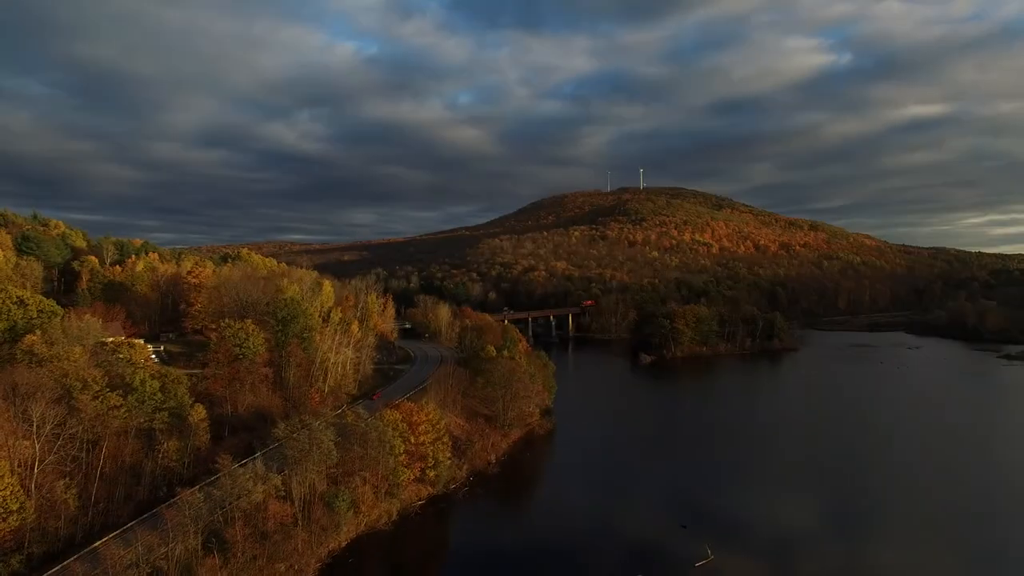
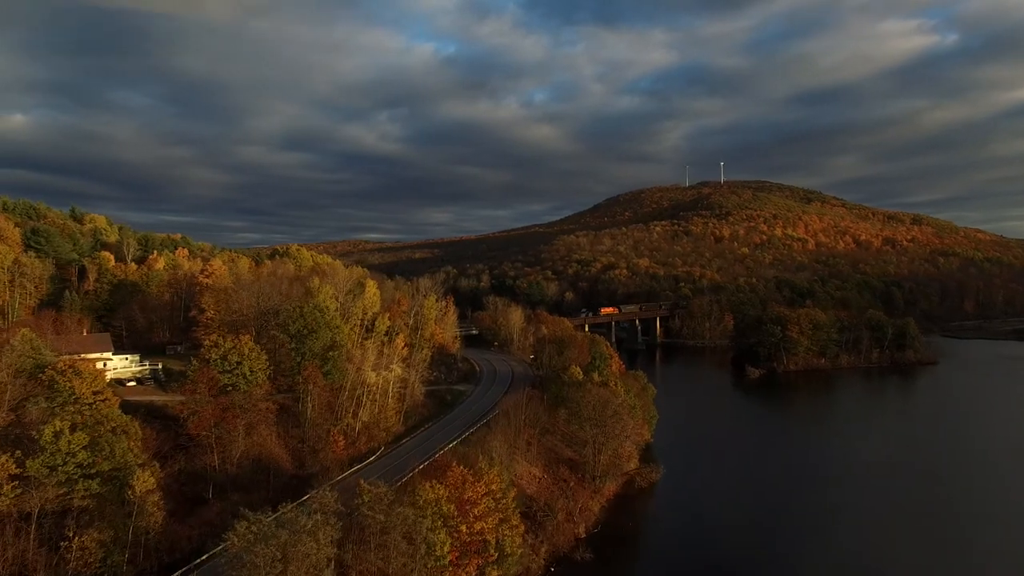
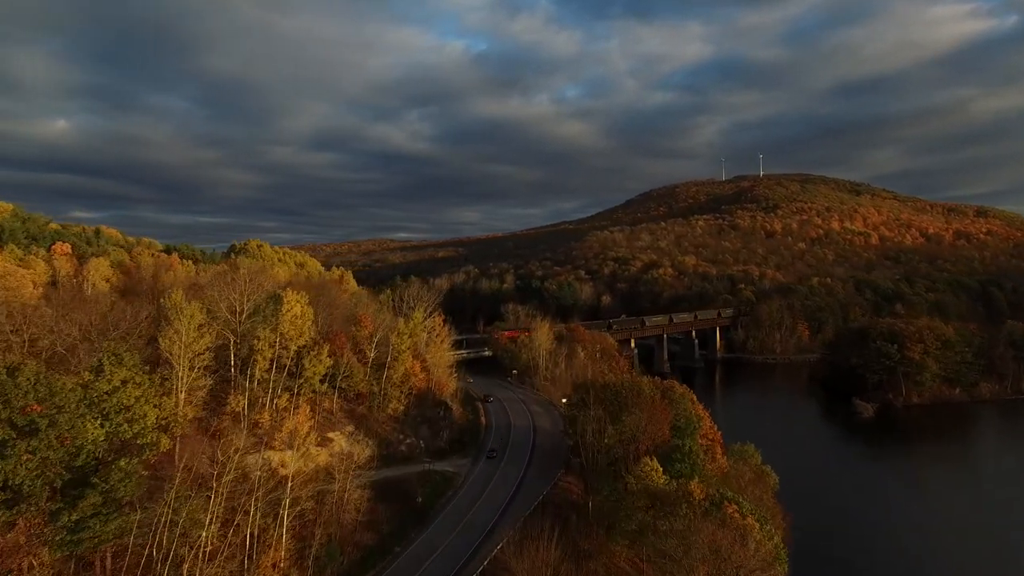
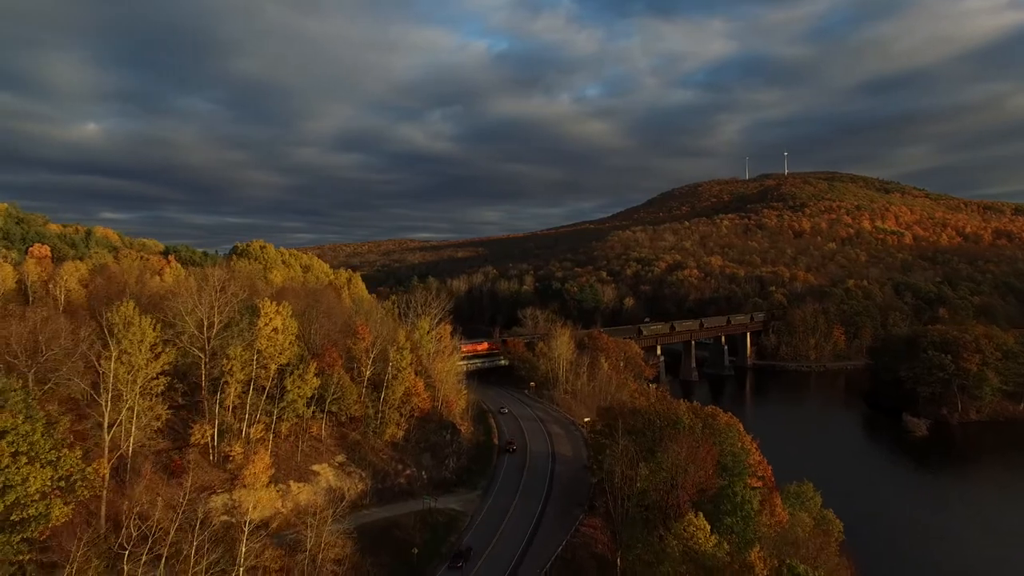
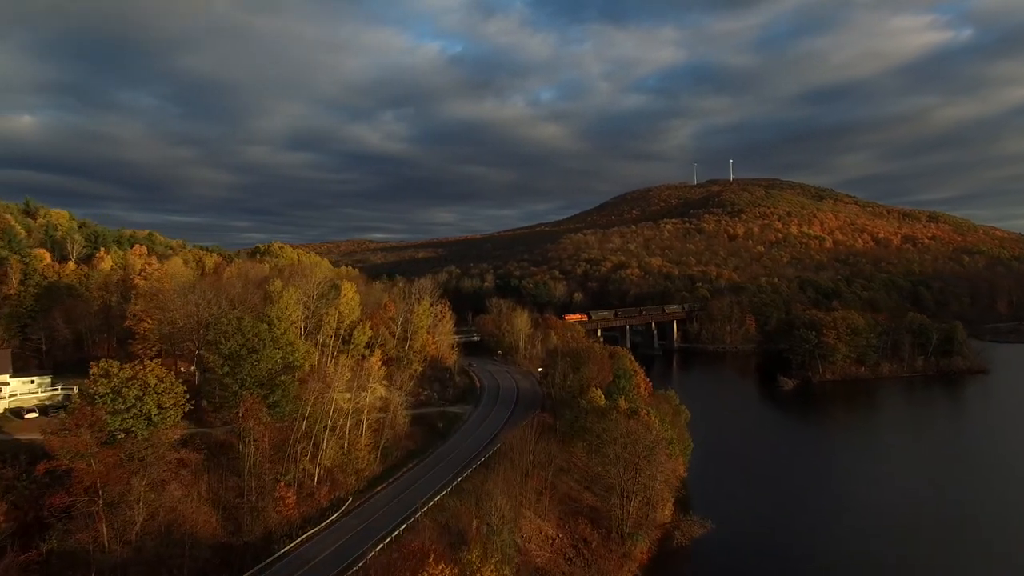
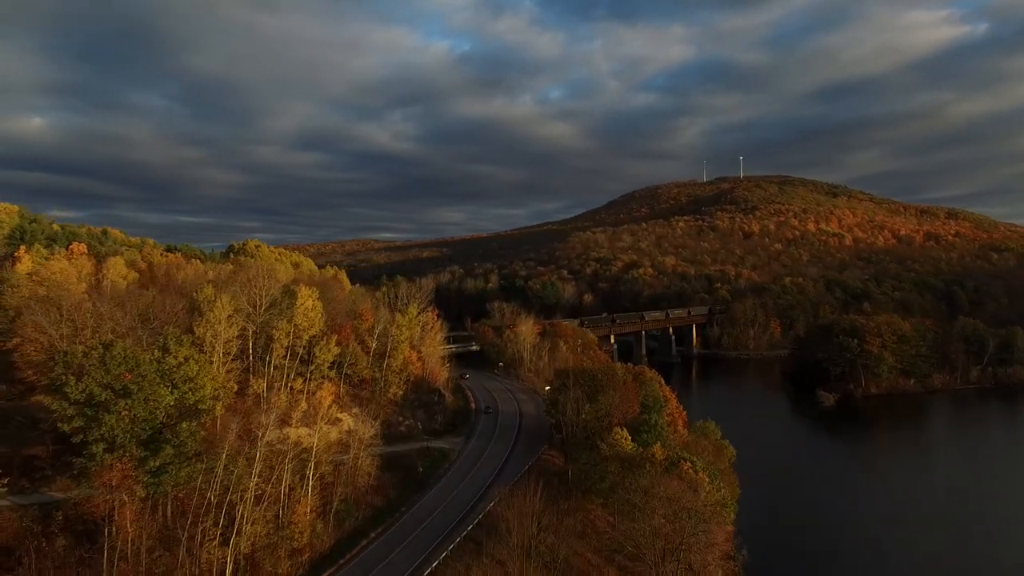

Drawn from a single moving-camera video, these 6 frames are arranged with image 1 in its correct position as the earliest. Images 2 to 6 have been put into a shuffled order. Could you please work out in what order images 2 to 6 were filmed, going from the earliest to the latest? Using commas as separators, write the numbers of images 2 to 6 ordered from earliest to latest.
2, 5, 6, 3, 4
